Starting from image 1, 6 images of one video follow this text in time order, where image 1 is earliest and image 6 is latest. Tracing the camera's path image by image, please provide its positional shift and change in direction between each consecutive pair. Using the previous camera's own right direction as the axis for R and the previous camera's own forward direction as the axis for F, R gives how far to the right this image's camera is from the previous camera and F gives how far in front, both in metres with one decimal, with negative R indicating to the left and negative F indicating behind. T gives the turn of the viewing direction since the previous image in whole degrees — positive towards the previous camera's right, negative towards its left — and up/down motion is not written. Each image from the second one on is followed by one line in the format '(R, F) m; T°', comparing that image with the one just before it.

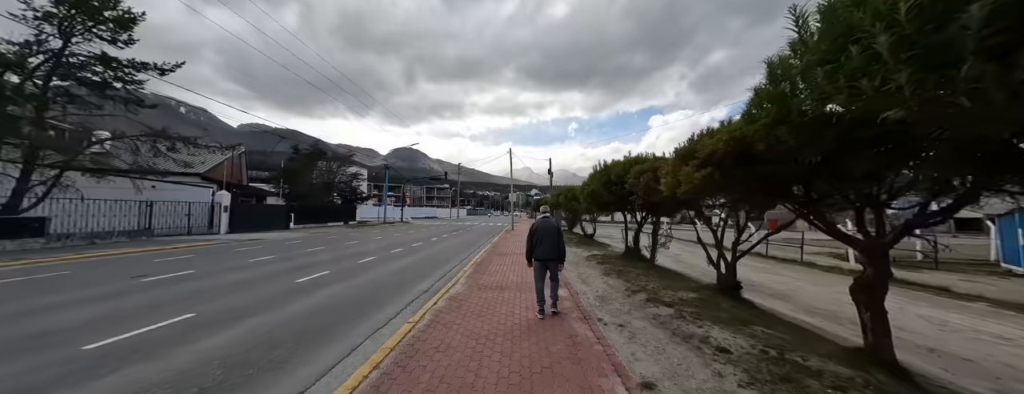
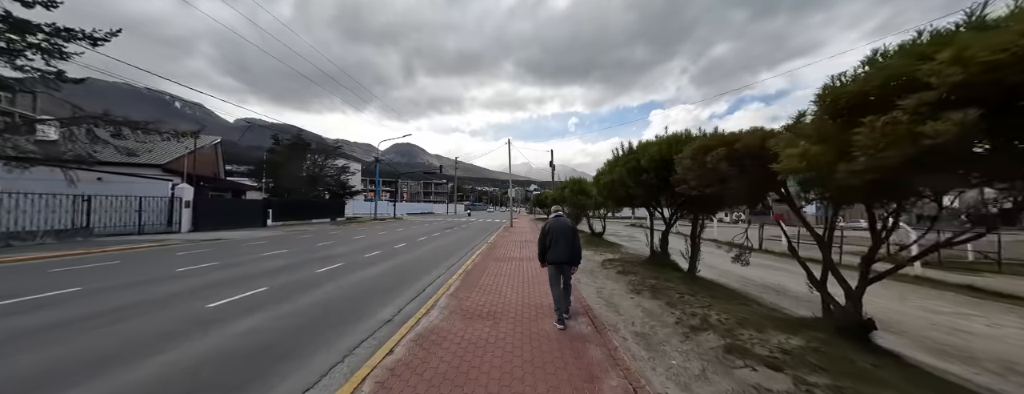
(0.0, +2.0) m; 0°
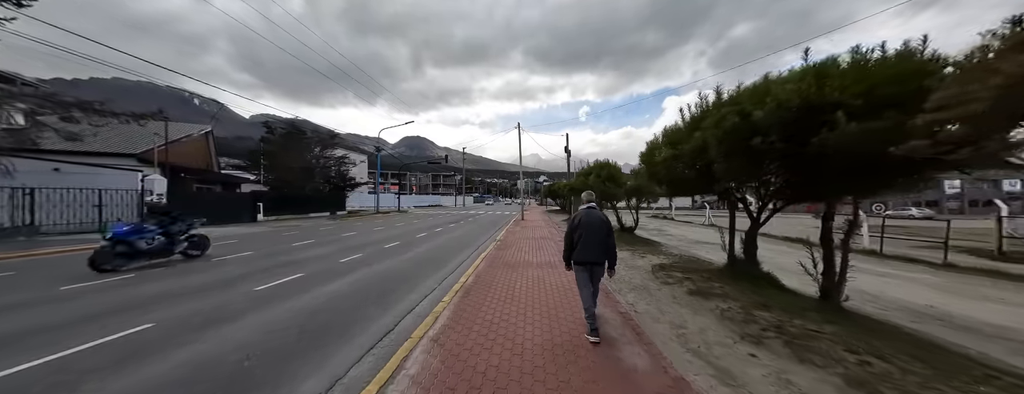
(-0.2, +2.5) m; -2°
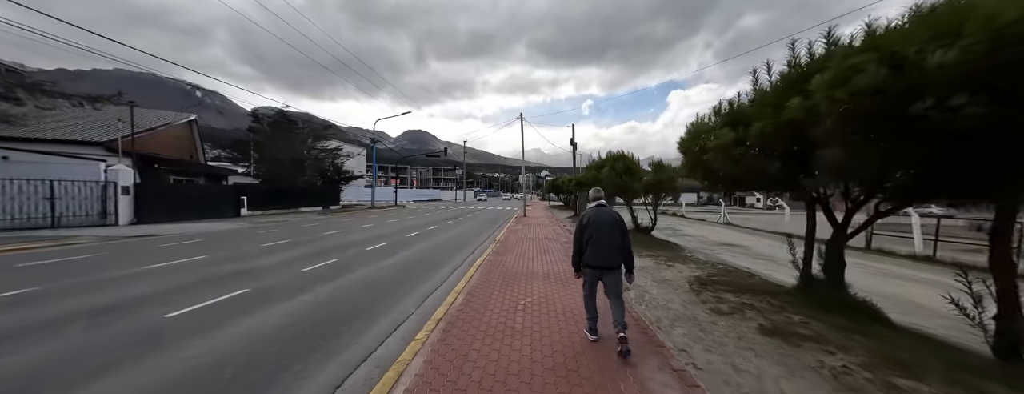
(0.0, +1.5) m; 0°
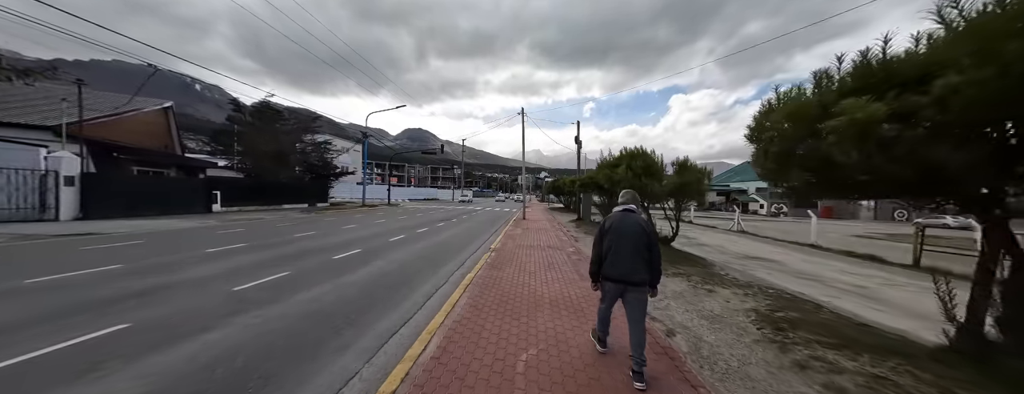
(0.0, +1.6) m; 0°
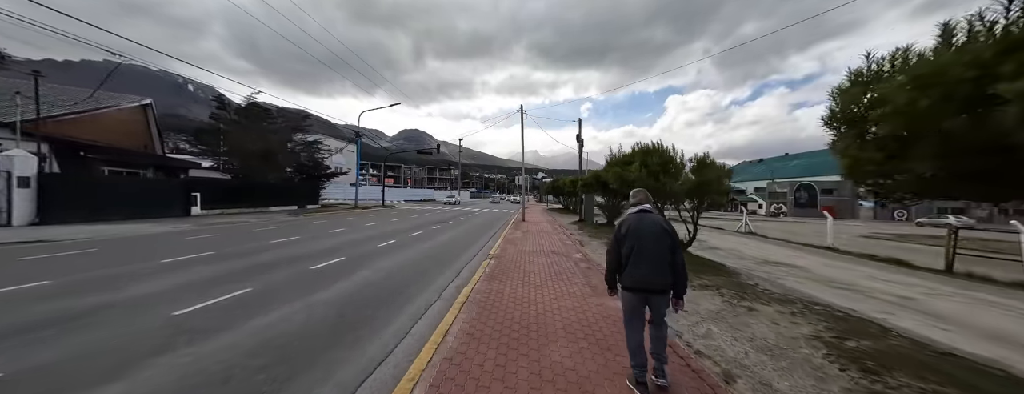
(-0.1, +0.9) m; +1°
